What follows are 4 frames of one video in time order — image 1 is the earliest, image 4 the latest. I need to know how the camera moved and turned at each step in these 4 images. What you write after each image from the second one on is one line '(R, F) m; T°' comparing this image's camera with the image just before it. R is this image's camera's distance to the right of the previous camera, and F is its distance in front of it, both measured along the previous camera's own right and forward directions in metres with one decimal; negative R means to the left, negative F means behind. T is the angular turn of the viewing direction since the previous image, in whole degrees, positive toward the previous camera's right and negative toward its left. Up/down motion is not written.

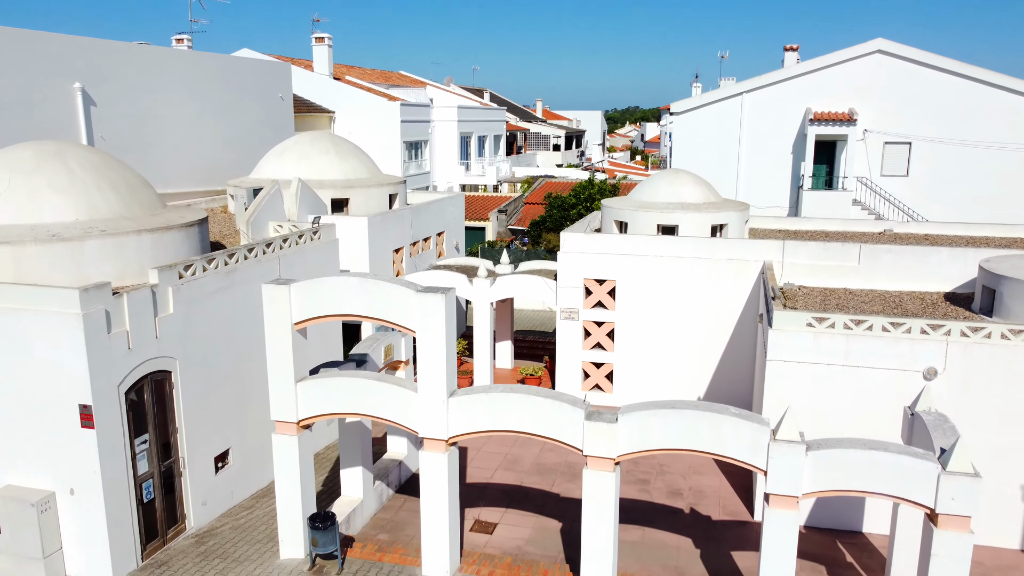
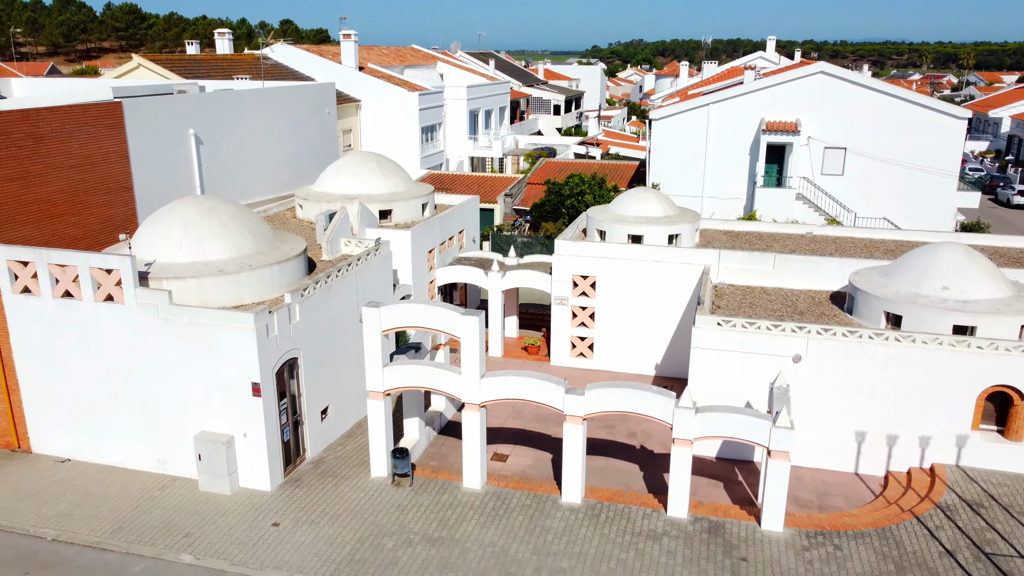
(-0.1, -5.7) m; 0°
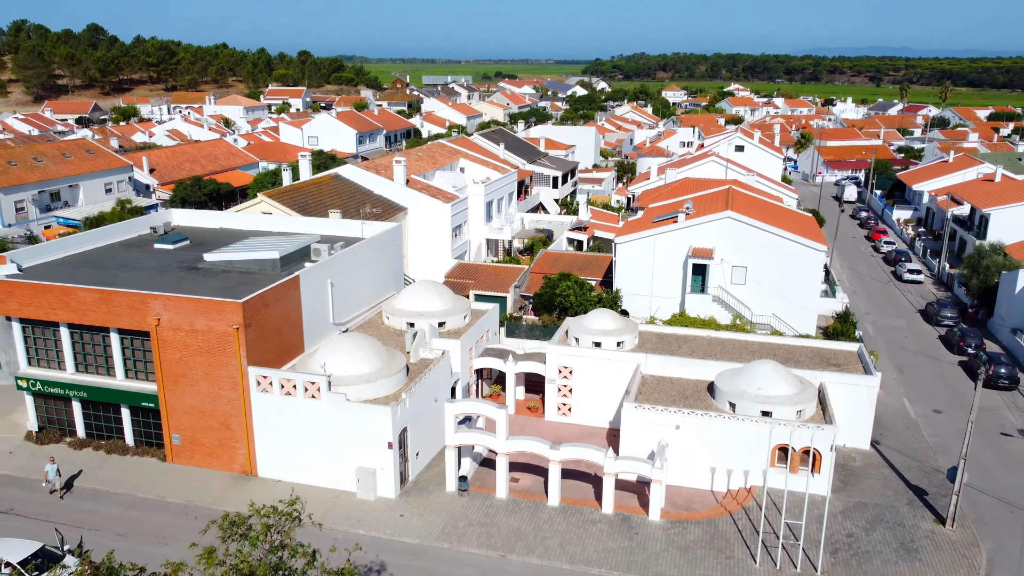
(-0.3, -14.5) m; 0°
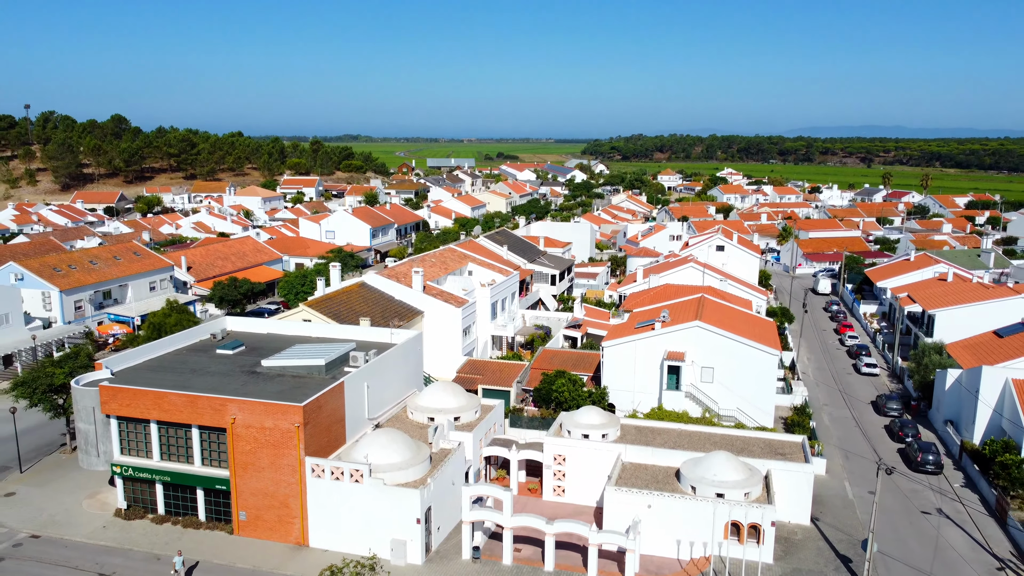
(-0.1, -8.4) m; 0°
